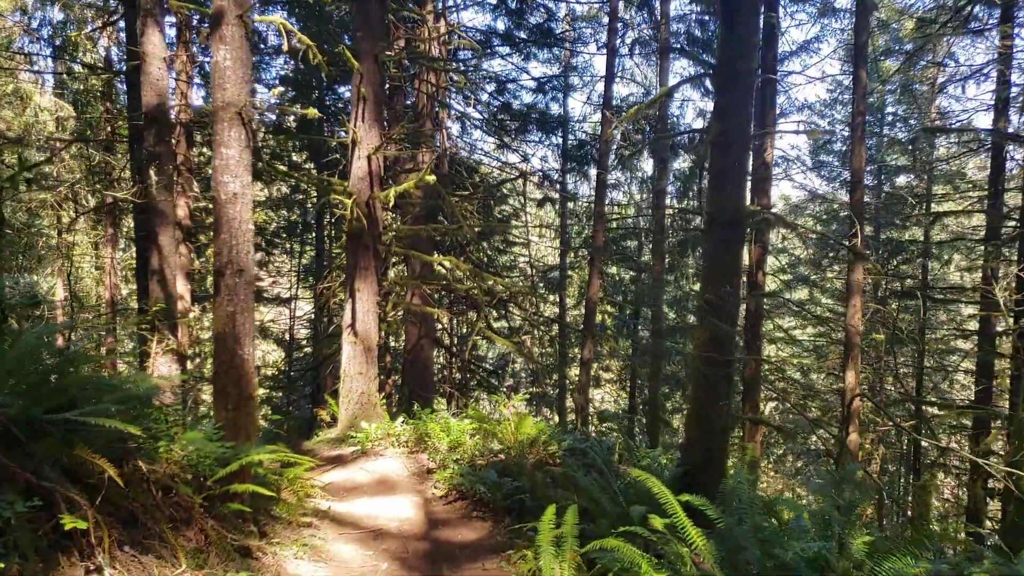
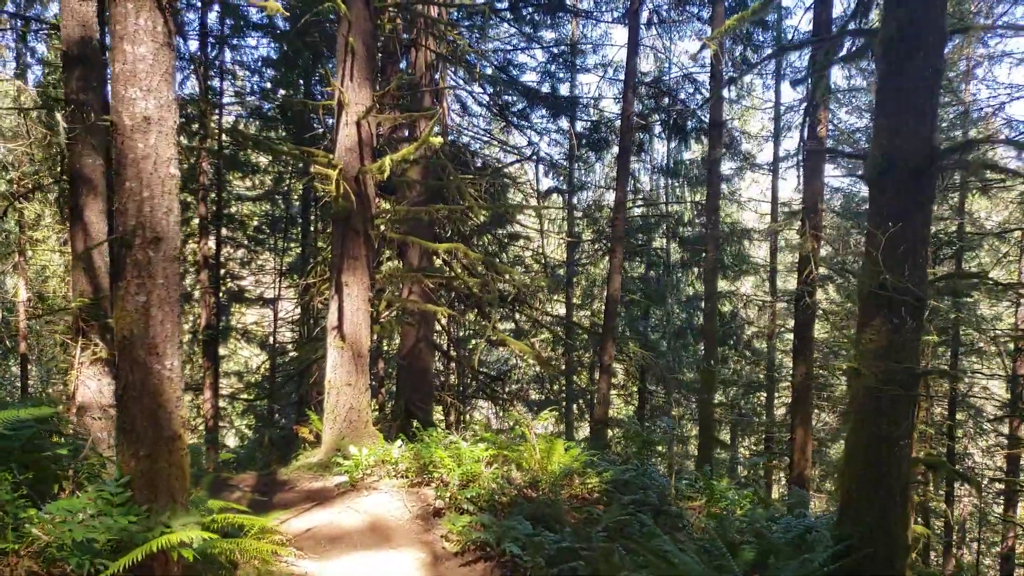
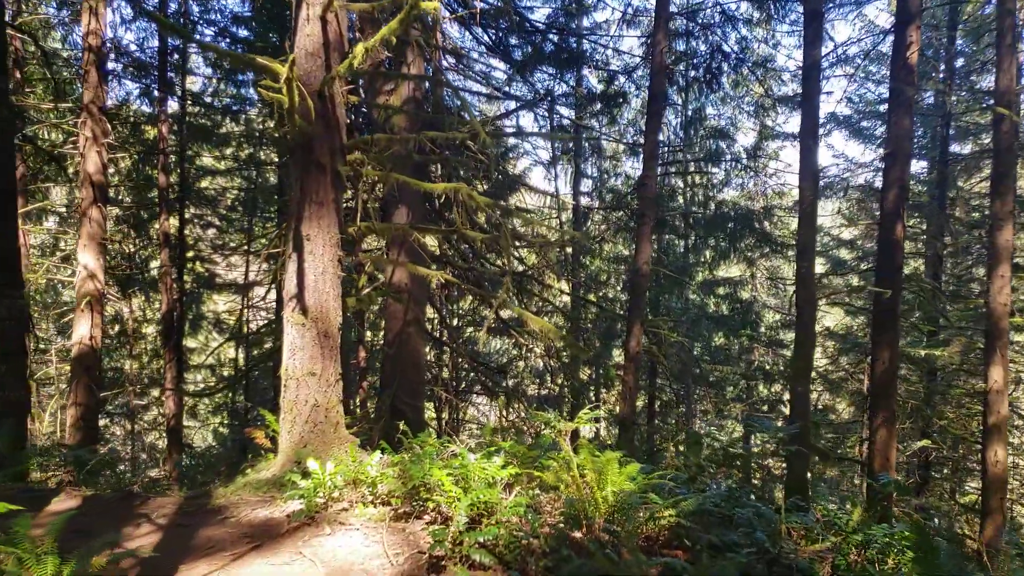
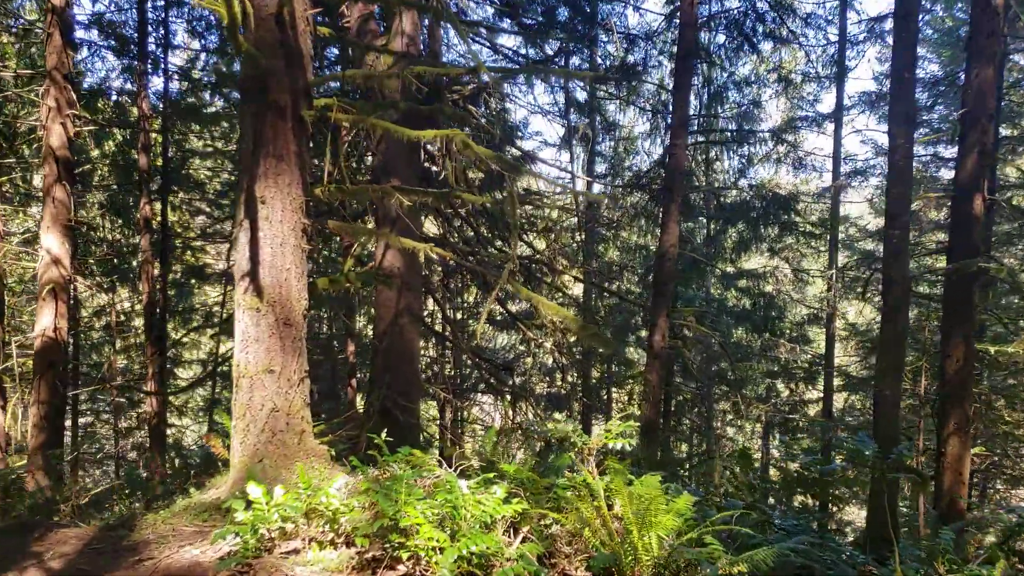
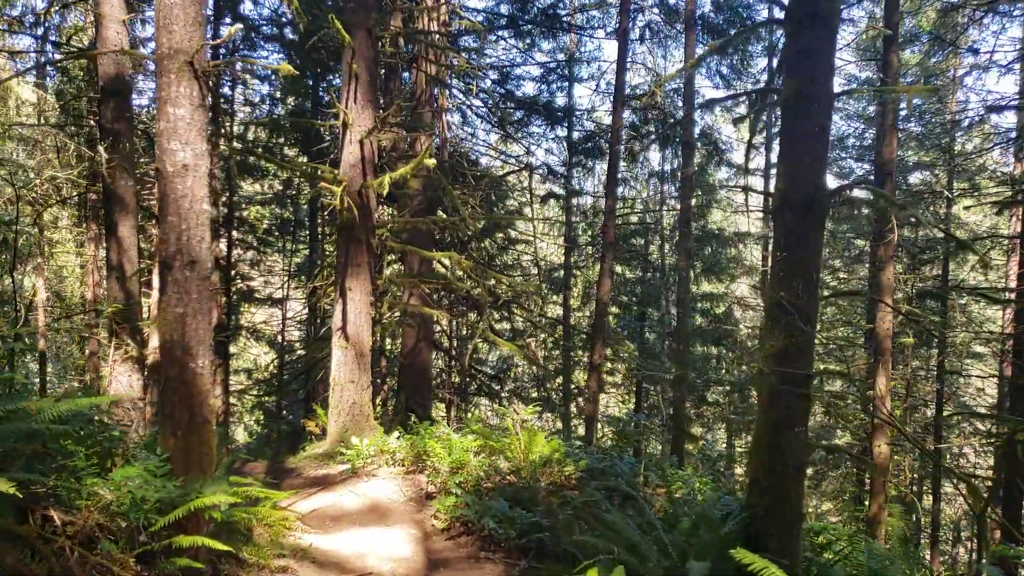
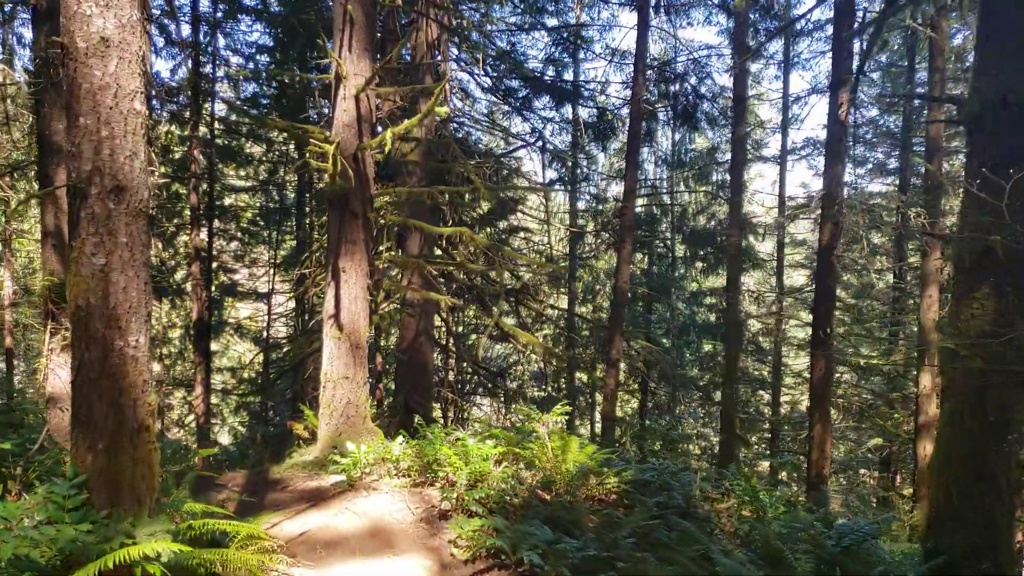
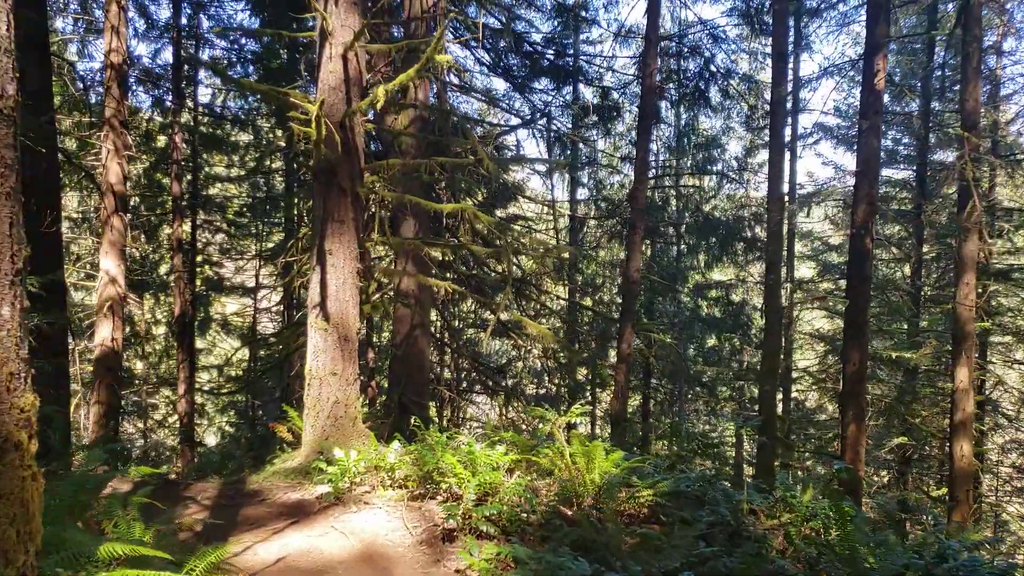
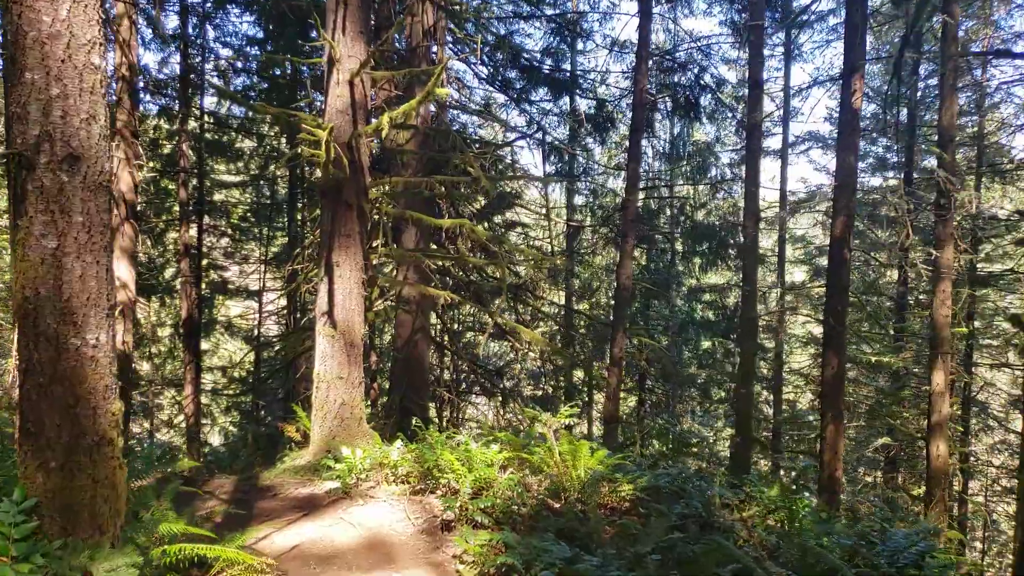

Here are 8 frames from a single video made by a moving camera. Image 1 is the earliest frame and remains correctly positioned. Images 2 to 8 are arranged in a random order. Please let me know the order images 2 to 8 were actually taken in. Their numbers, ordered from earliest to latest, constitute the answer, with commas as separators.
5, 2, 6, 8, 7, 3, 4
